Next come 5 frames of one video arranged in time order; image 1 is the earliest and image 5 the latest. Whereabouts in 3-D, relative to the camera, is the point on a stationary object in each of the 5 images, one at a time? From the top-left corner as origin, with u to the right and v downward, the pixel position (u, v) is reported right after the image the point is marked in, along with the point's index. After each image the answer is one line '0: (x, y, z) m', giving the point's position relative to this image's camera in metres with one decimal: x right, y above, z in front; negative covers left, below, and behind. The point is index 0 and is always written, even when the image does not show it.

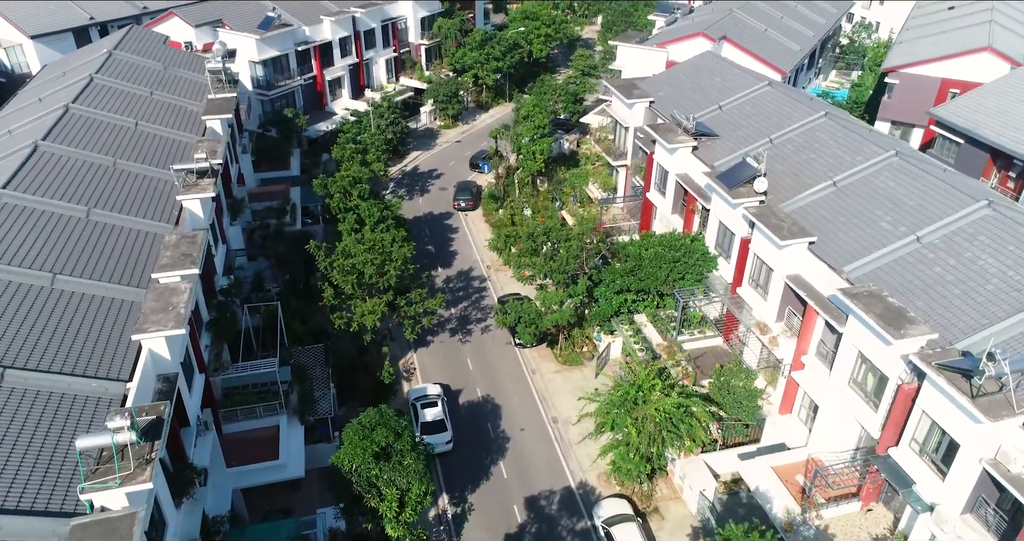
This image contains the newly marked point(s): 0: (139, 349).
0: (-9.2, -1.9, +17.9) m
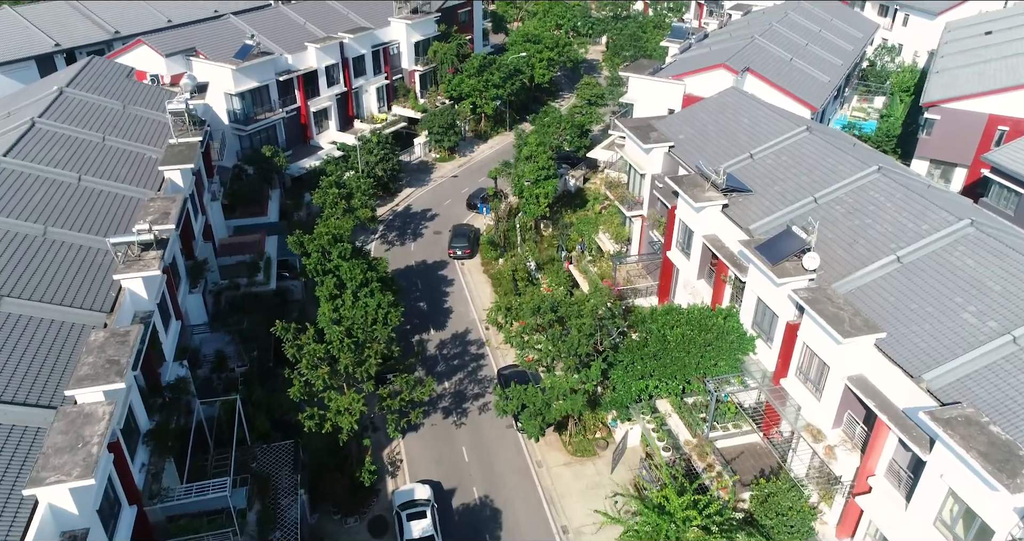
0: (-9.1, -4.4, +14.0) m
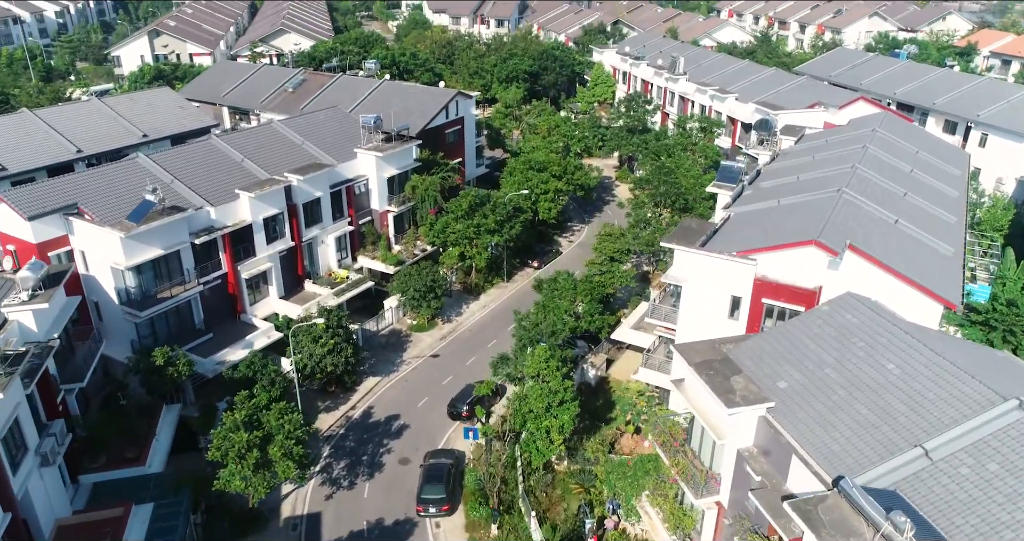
0: (-9.1, -11.2, +1.6) m
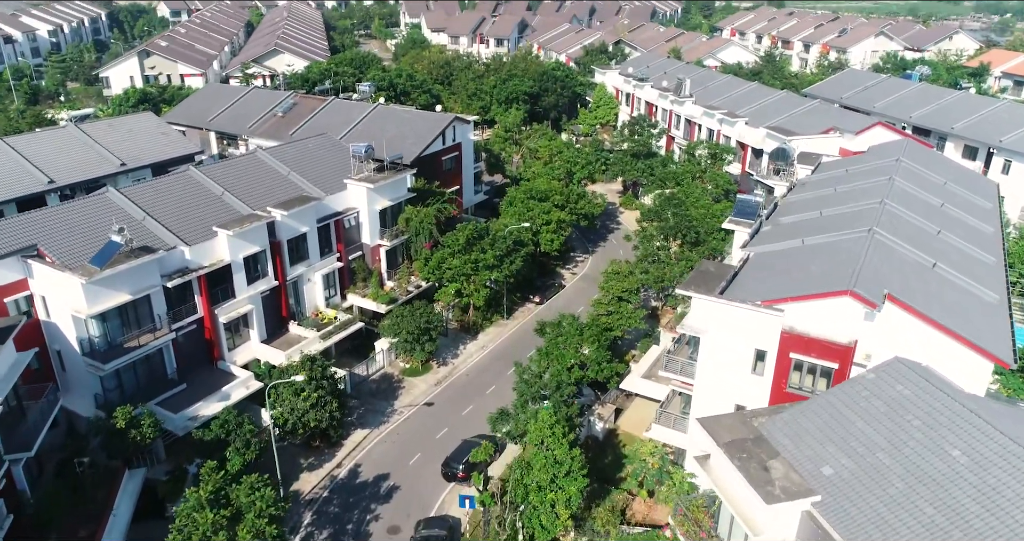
0: (-9.1, -12.3, -1.2) m
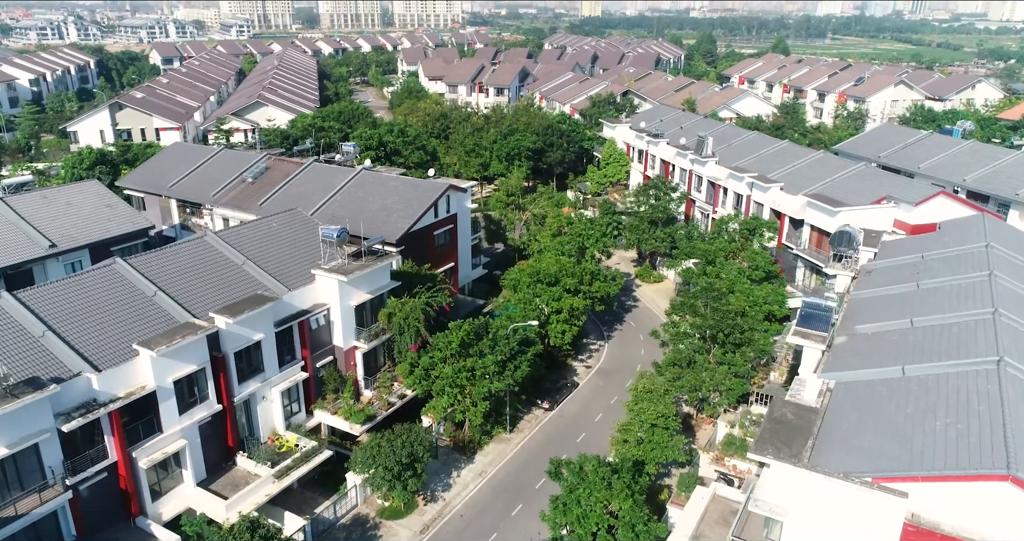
0: (-8.8, -14.7, -8.8) m
